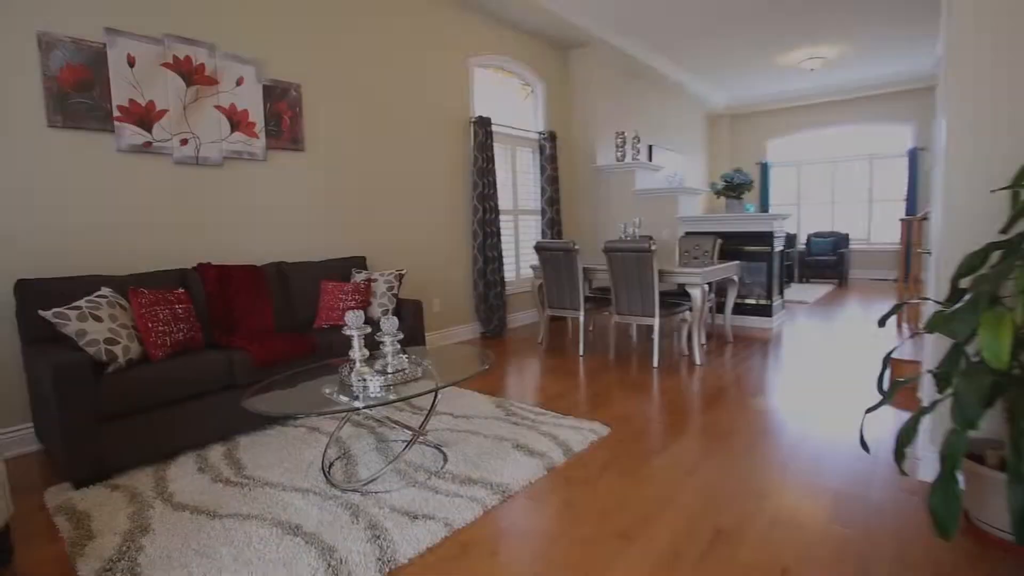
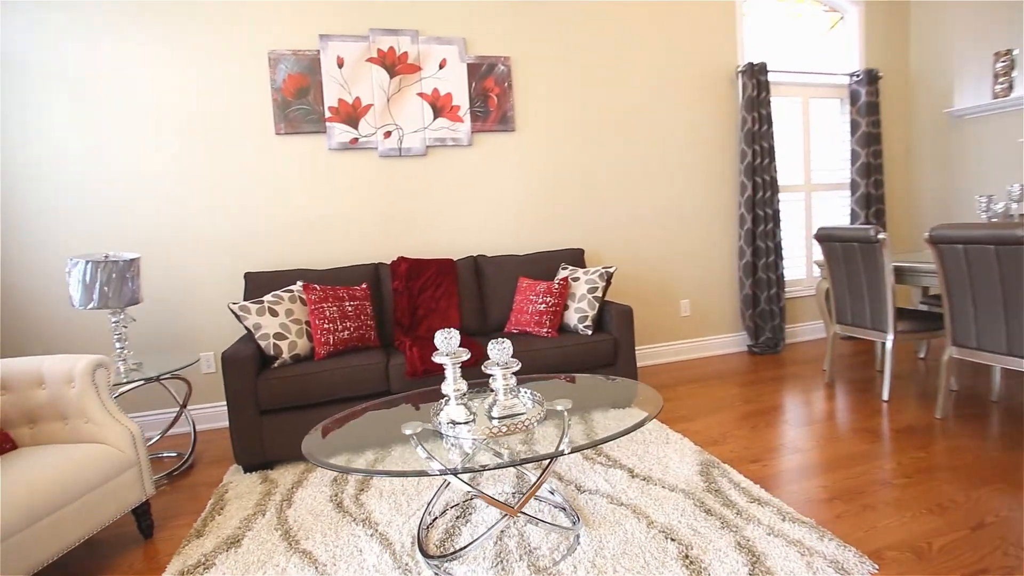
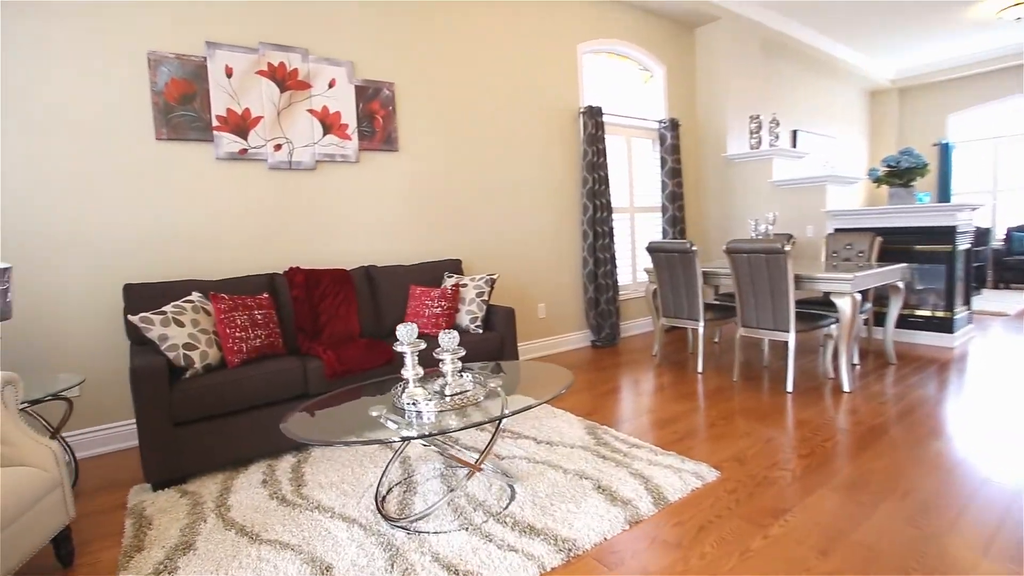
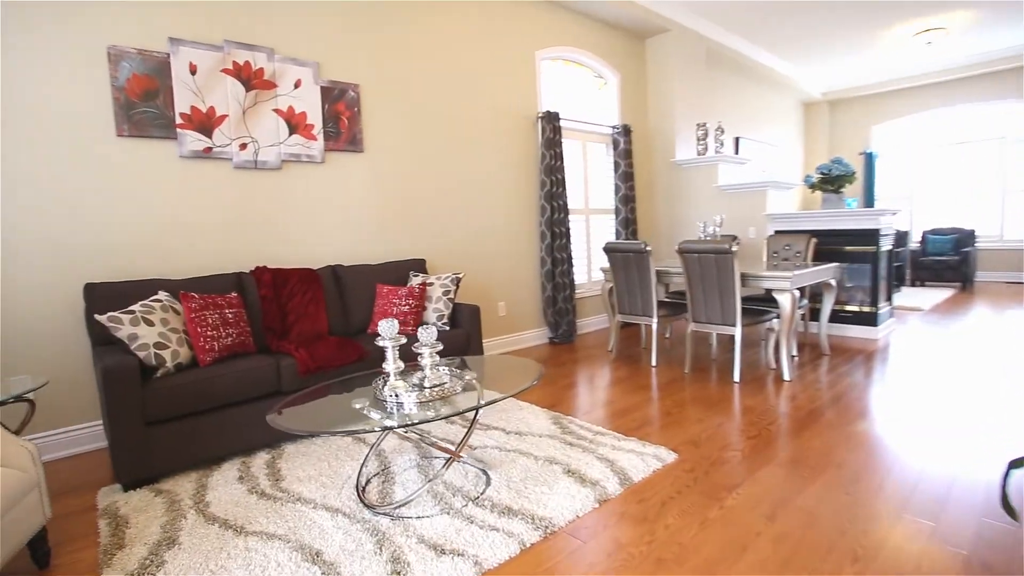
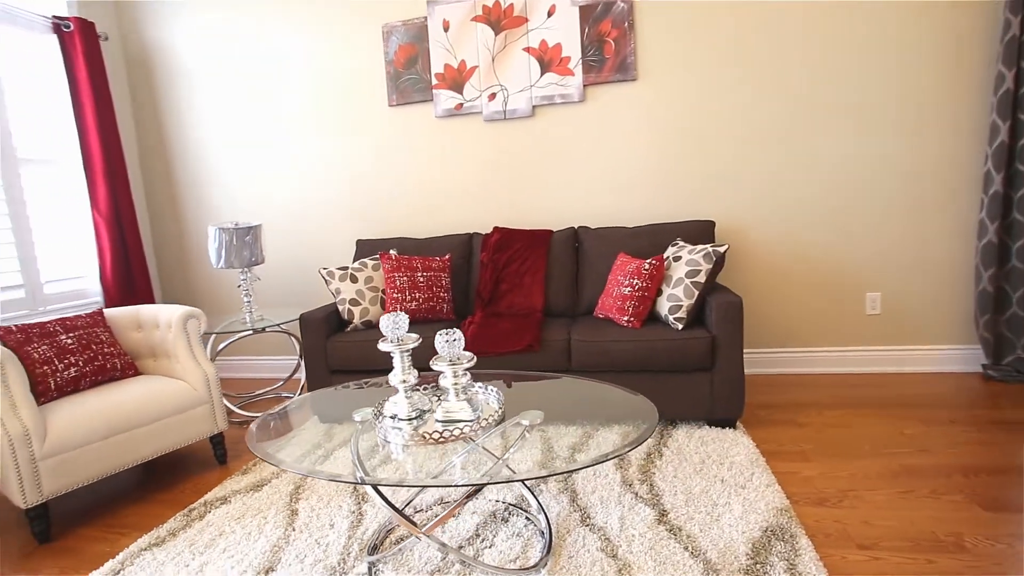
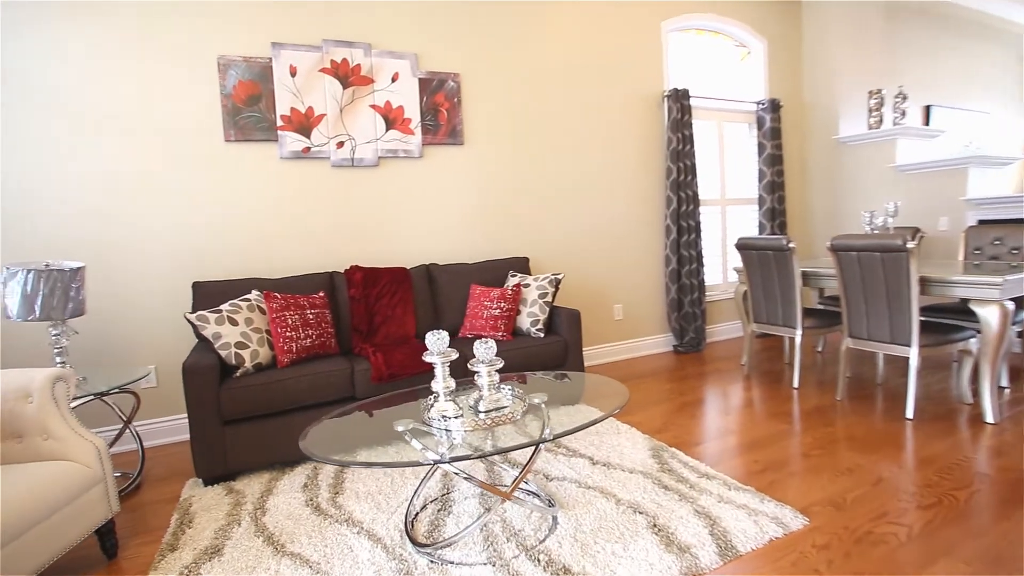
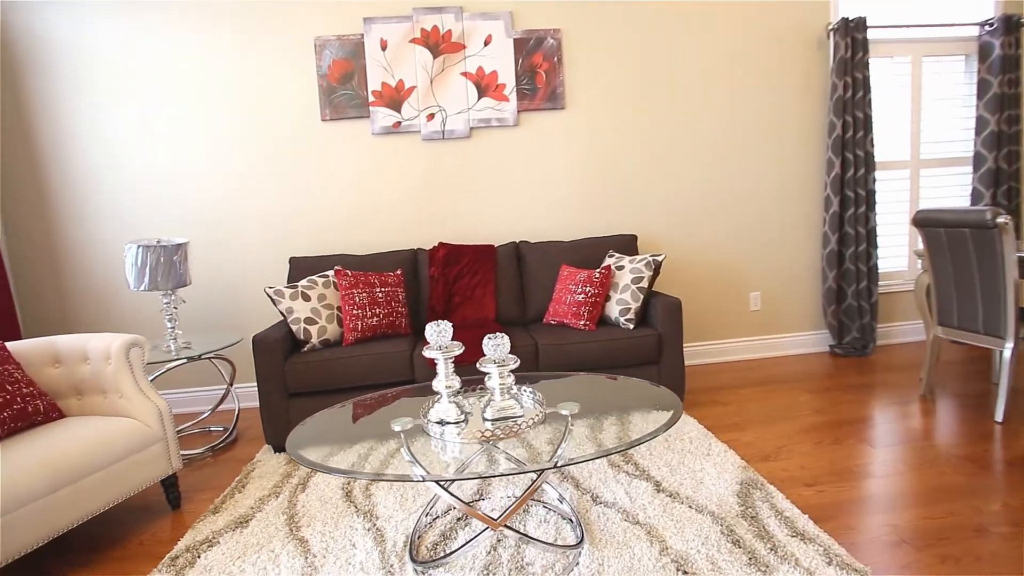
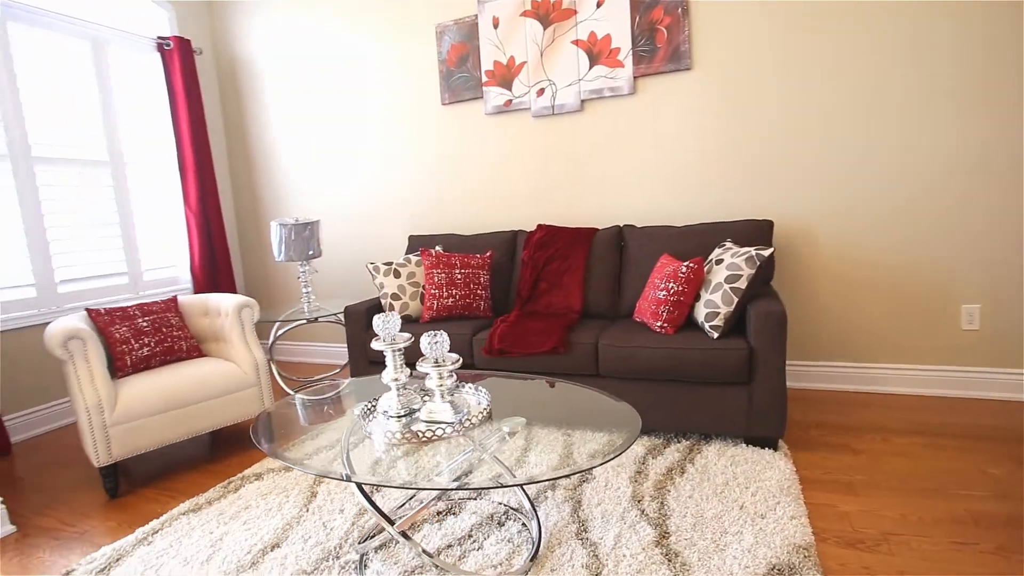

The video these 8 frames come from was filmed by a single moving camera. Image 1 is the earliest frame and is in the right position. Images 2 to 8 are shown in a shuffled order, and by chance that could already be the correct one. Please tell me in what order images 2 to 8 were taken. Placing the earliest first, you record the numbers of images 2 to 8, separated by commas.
4, 3, 6, 2, 7, 5, 8
